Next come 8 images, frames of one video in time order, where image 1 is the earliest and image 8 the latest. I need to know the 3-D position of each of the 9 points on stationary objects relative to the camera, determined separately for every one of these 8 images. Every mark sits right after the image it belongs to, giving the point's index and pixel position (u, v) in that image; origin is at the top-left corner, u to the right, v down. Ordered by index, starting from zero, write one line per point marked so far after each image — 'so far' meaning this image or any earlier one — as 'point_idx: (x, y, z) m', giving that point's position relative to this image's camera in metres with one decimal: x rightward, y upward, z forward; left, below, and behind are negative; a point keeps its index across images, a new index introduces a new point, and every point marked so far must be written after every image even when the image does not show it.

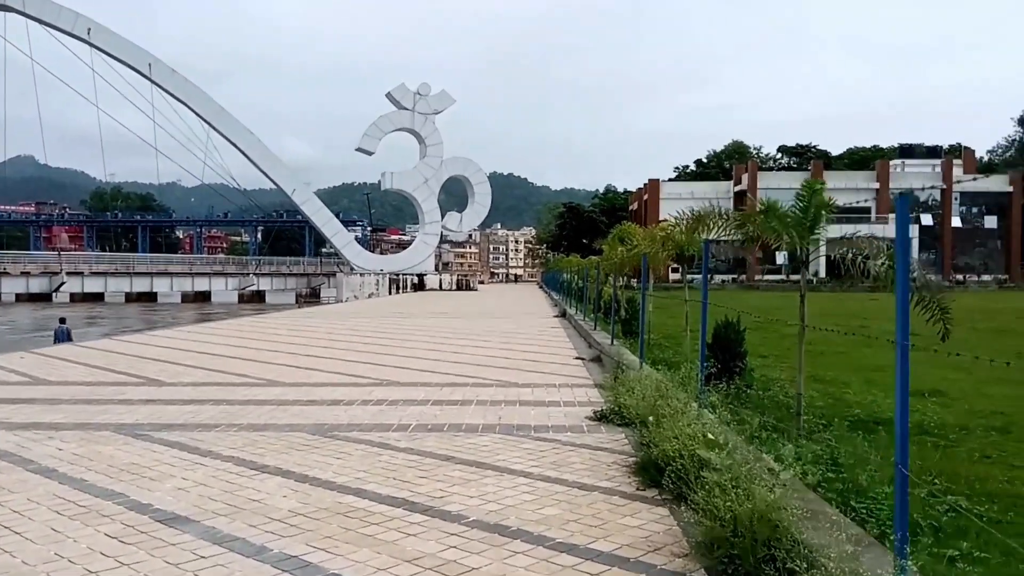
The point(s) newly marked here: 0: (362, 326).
0: (-3.4, -0.8, +18.4) m
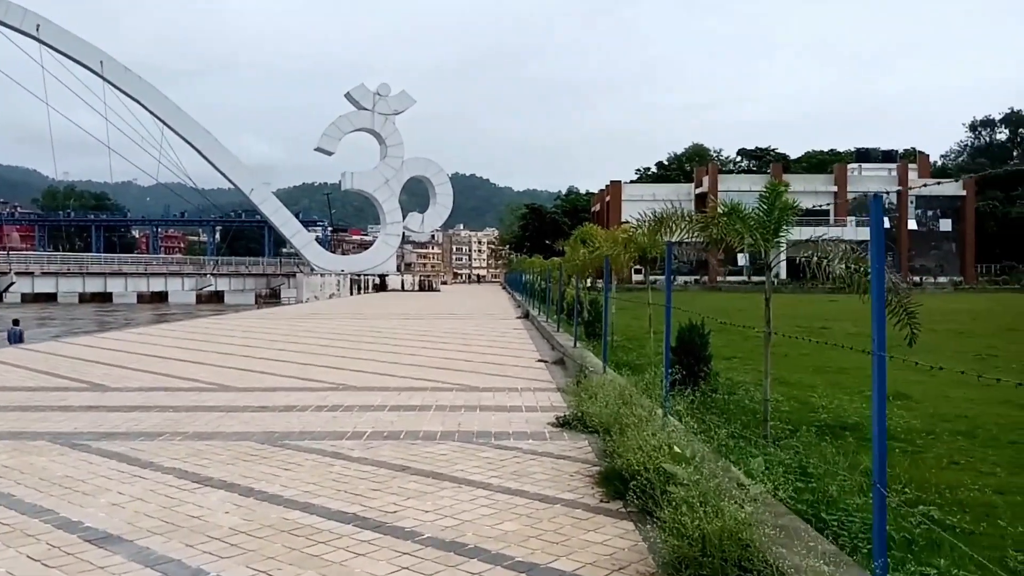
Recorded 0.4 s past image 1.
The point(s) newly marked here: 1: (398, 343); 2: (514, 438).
0: (-4.2, -0.9, +18.0) m
1: (-2.0, -1.0, +14.3) m
2: (0.0, -1.1, +6.1) m
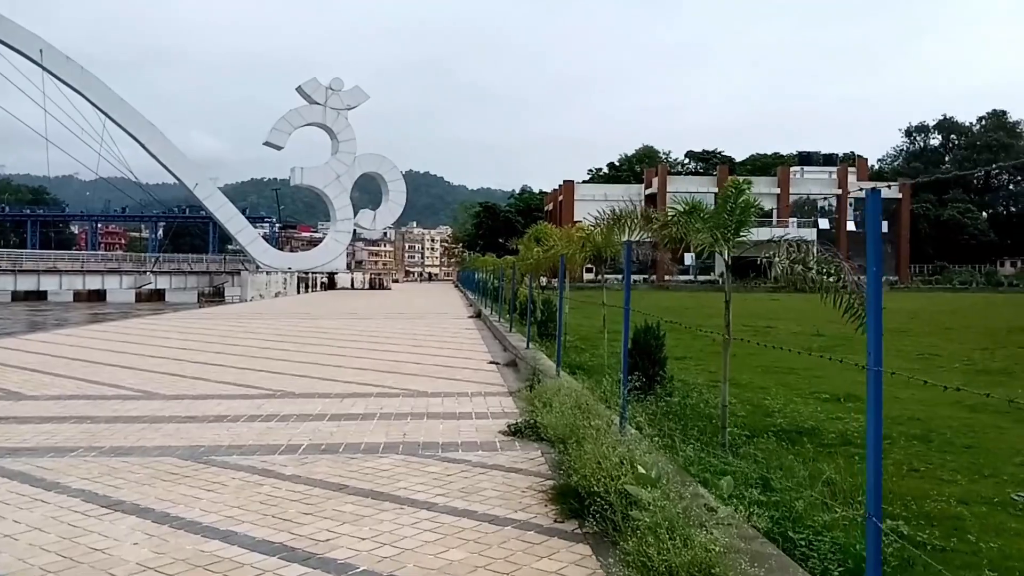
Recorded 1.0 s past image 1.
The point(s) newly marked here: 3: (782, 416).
0: (-5.3, -0.8, +17.3) m
1: (-2.8, -0.9, +13.8) m
2: (-0.3, -1.1, +5.7) m
3: (+2.2, -1.1, +6.6) m
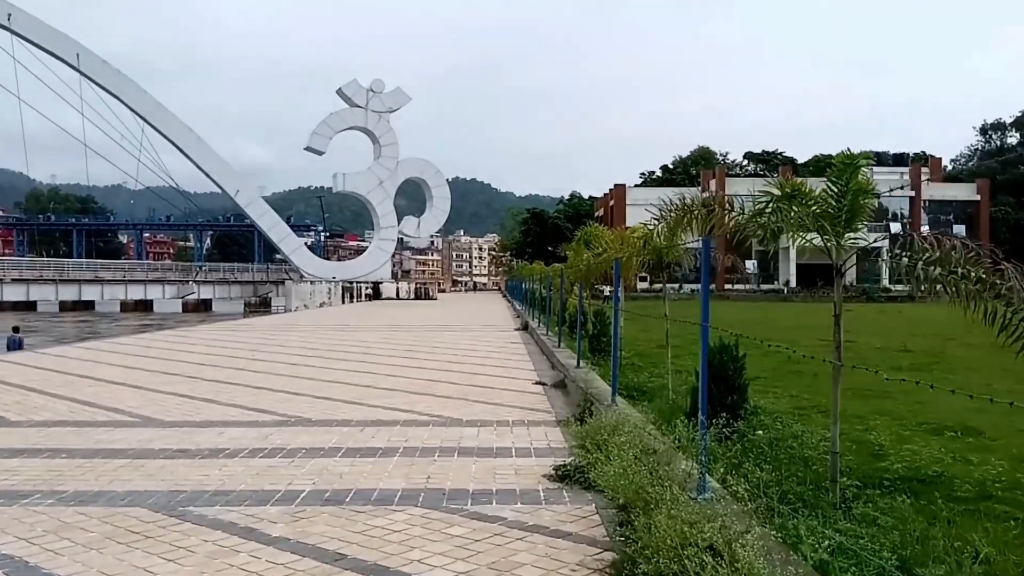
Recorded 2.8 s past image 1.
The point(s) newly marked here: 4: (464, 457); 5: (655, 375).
0: (-4.3, -1.0, +16.4) m
1: (-2.1, -1.1, +12.7) m
2: (-0.1, -1.2, +4.6) m
3: (+2.6, -1.1, +5.4) m
4: (-0.3, -1.2, +5.8) m
5: (+1.8, -1.1, +10.1) m
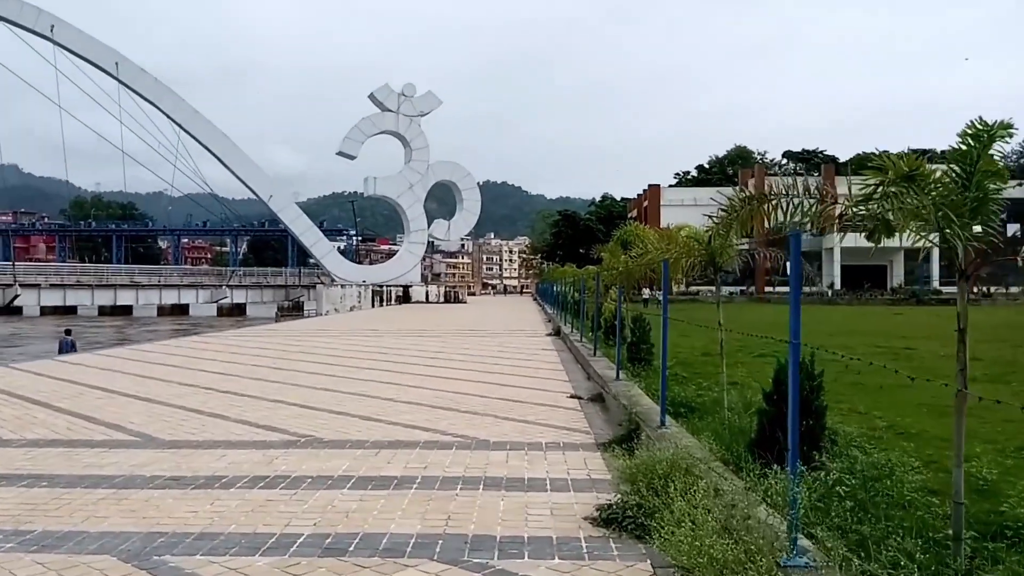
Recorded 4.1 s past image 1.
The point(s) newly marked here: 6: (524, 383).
0: (-3.7, -1.1, +15.8) m
1: (-1.6, -1.2, +12.0) m
2: (+0.1, -1.2, +3.8) m
3: (+2.8, -1.2, +4.5) m
4: (-0.1, -1.2, +5.0) m
5: (+2.2, -1.1, +9.2) m
6: (+0.2, -1.2, +10.2) m
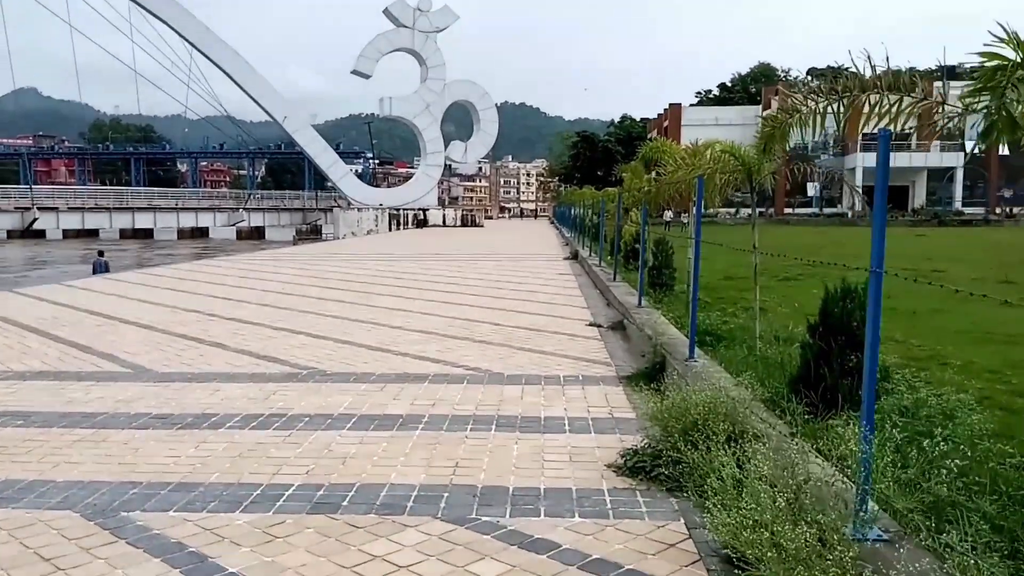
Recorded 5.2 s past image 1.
0: (-3.3, +0.3, +15.4) m
1: (-1.4, -0.1, +11.6) m
2: (+0.1, -0.9, +3.3) m
3: (+2.8, -0.8, +3.9) m
4: (0.0, -0.8, +4.5) m
5: (+2.4, -0.3, +8.7) m
6: (+0.4, -0.3, +9.7) m
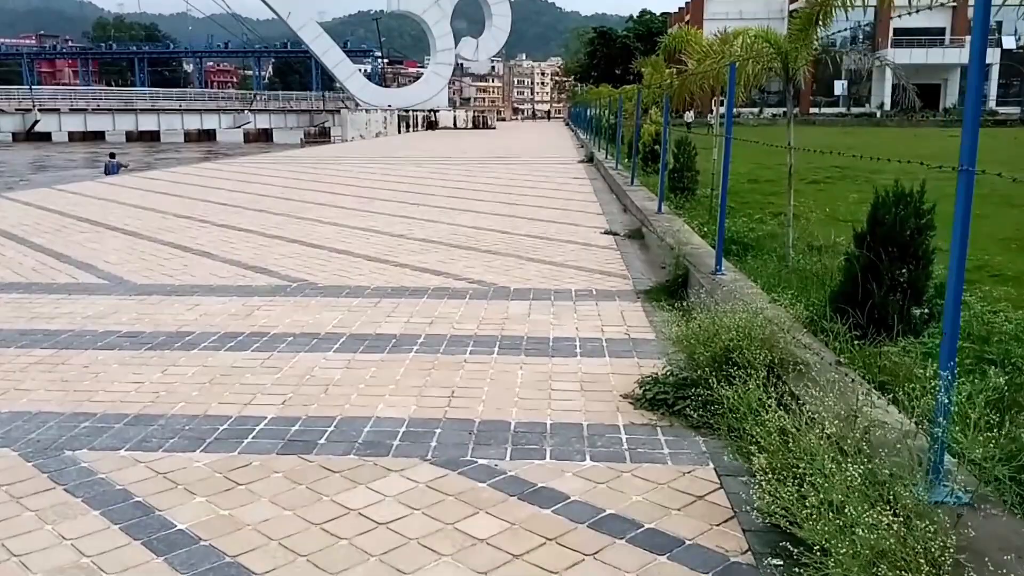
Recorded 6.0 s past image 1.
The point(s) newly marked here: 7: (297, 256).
0: (-3.2, +2.0, +14.7) m
1: (-1.2, +1.2, +11.0) m
2: (+0.1, -0.6, +2.9) m
3: (+2.8, -0.4, +3.4) m
4: (0.0, -0.3, +4.1) m
5: (+2.5, +0.6, +8.1) m
6: (+0.5, +0.8, +9.2) m
7: (-1.8, +0.3, +6.8) m
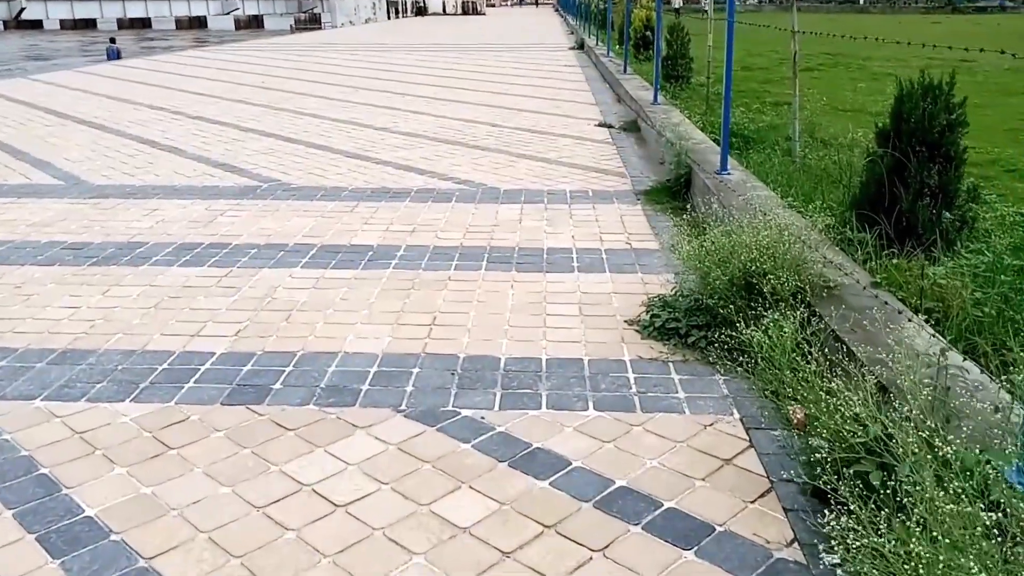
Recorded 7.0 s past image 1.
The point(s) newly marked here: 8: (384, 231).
0: (-3.2, +3.8, +13.8) m
1: (-1.3, +2.5, +10.2) m
2: (+0.1, -0.3, +2.4) m
3: (+2.8, -0.1, +3.0) m
4: (0.0, +0.1, +3.6) m
5: (+2.4, +1.6, +7.4) m
6: (+0.4, +1.9, +8.5) m
7: (-1.8, +1.0, +6.2) m
8: (-0.6, +0.3, +4.1) m
